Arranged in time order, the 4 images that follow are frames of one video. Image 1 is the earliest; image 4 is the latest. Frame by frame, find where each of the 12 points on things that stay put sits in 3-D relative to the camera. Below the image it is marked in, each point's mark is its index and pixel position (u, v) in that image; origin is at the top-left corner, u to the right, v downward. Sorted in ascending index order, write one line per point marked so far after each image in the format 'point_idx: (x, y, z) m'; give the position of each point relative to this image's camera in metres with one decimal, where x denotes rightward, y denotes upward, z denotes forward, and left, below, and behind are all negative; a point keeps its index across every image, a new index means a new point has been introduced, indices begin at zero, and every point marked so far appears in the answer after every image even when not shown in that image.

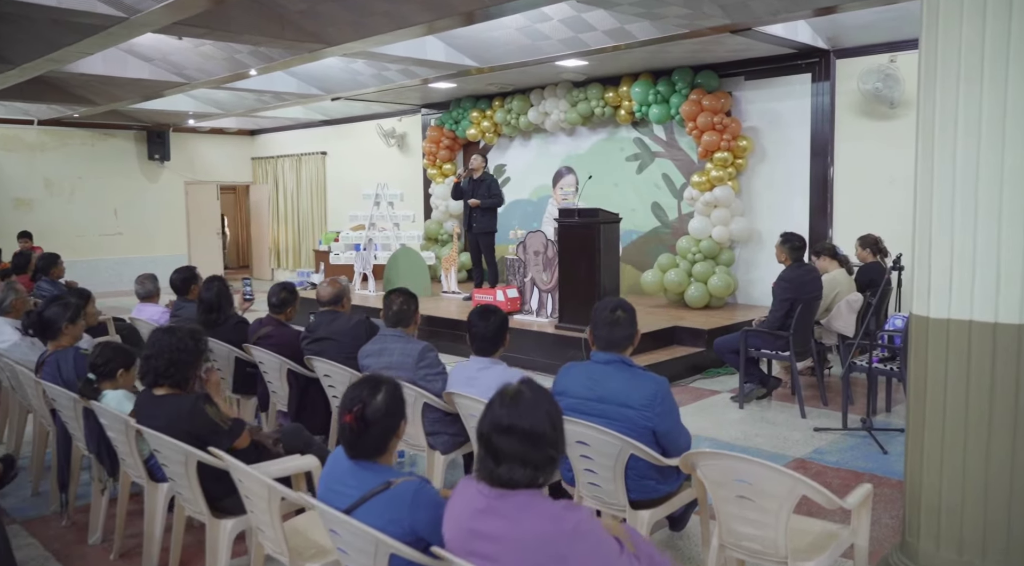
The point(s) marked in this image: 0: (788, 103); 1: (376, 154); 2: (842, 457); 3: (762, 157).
0: (+2.5, +1.7, +7.6) m
1: (-2.0, +1.9, +12.1) m
2: (+1.8, -0.9, +4.4) m
3: (+2.4, +1.2, +7.8) m
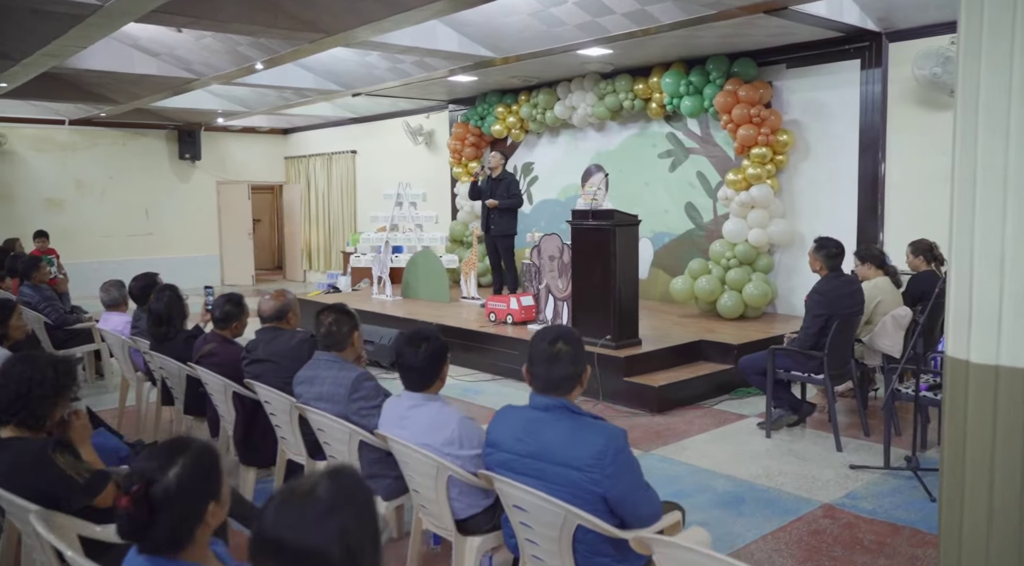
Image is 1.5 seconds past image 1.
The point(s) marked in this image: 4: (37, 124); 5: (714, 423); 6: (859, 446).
0: (+2.7, +1.6, +6.8) m
1: (-1.5, +1.9, +11.6) m
2: (+1.7, -1.0, +3.7) m
3: (+2.5, +1.1, +7.1) m
4: (-6.9, +2.3, +11.9) m
5: (+1.2, -0.9, +5.0) m
6: (+1.9, -0.9, +4.5) m
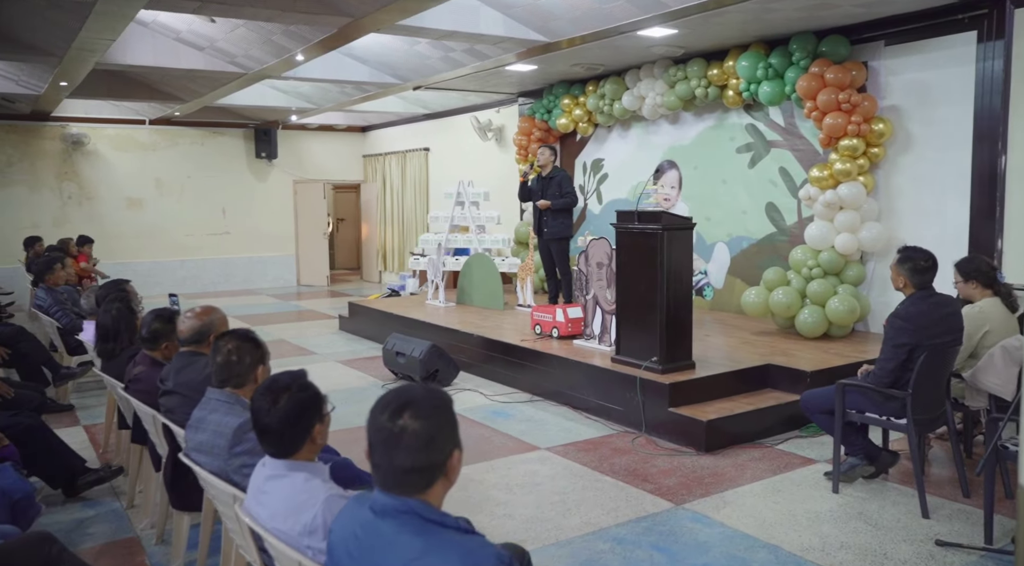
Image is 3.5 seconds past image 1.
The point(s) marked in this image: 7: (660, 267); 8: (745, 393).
0: (+3.0, +1.5, +5.7) m
1: (-0.5, +1.8, +11.1) m
2: (+1.6, -1.1, +2.8) m
3: (+2.9, +1.0, +6.0) m
4: (-5.8, +2.3, +12.0) m
5: (+1.3, -0.9, +4.1) m
6: (+1.9, -1.0, +3.5) m
7: (+0.9, +0.1, +4.8) m
8: (+1.4, -0.7, +5.0) m
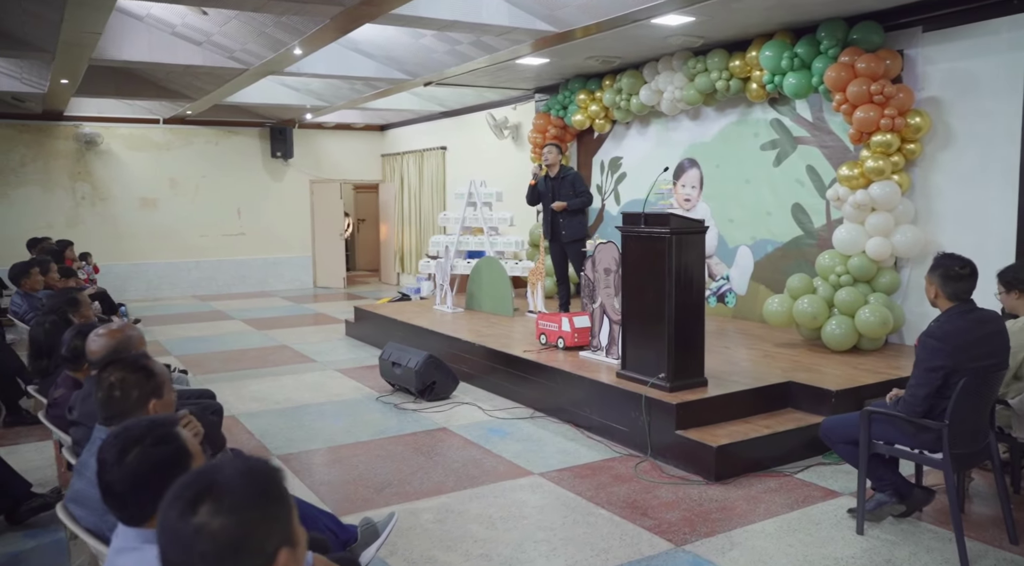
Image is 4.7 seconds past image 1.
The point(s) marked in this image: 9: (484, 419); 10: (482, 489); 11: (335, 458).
0: (+3.0, +1.4, +5.2) m
1: (-0.3, +1.8, +10.7) m
2: (+1.4, -1.1, +2.3) m
3: (+2.9, +1.0, +5.5) m
4: (-5.5, +2.3, +11.8) m
5: (+1.2, -1.0, +3.7) m
6: (+1.8, -1.0, +3.1) m
7: (+0.8, 0.0, +4.4) m
8: (+1.4, -0.7, +4.6) m
9: (-0.2, -0.9, +5.3) m
10: (-0.1, -1.0, +4.0) m
11: (-1.0, -1.0, +4.5) m
